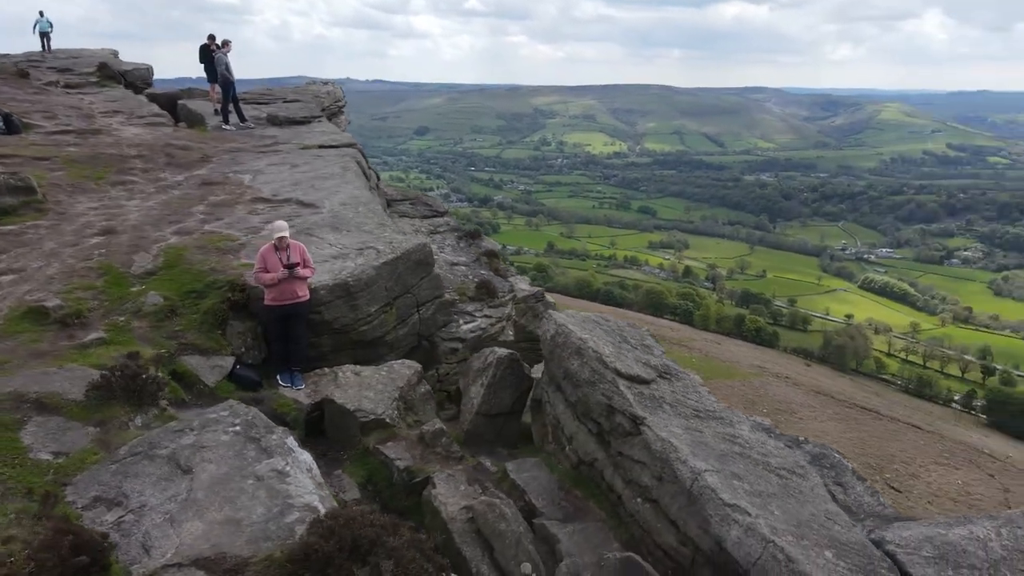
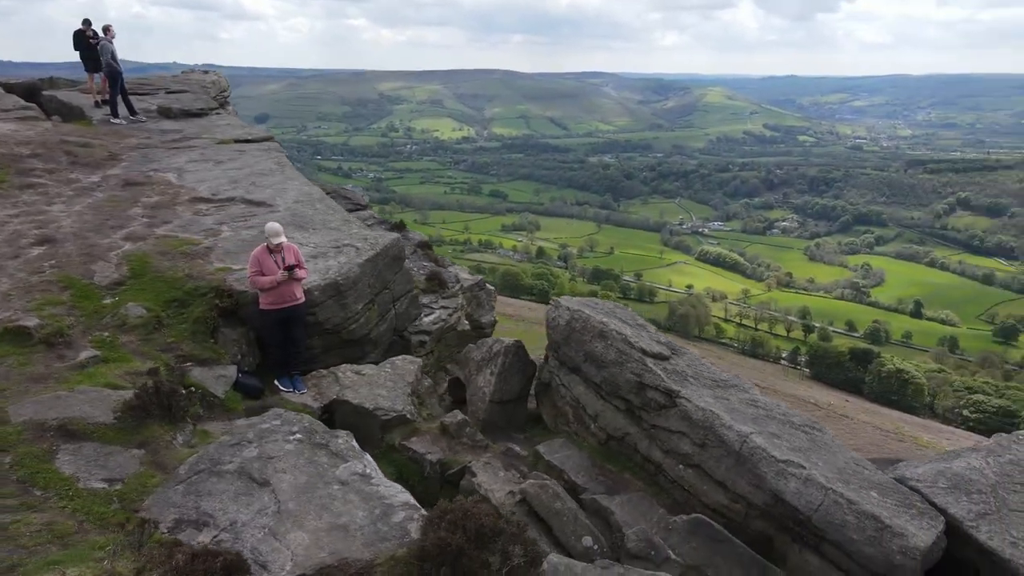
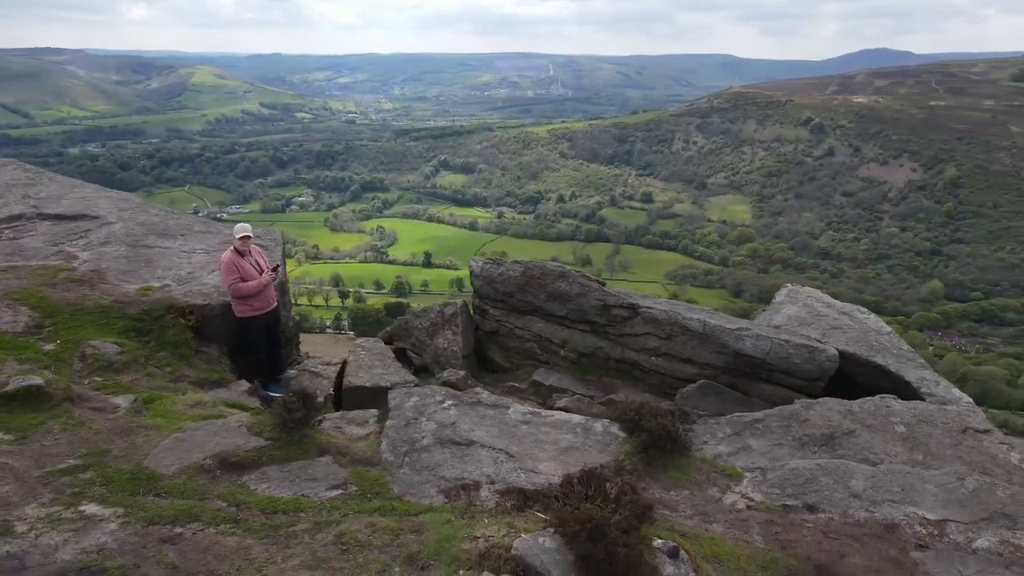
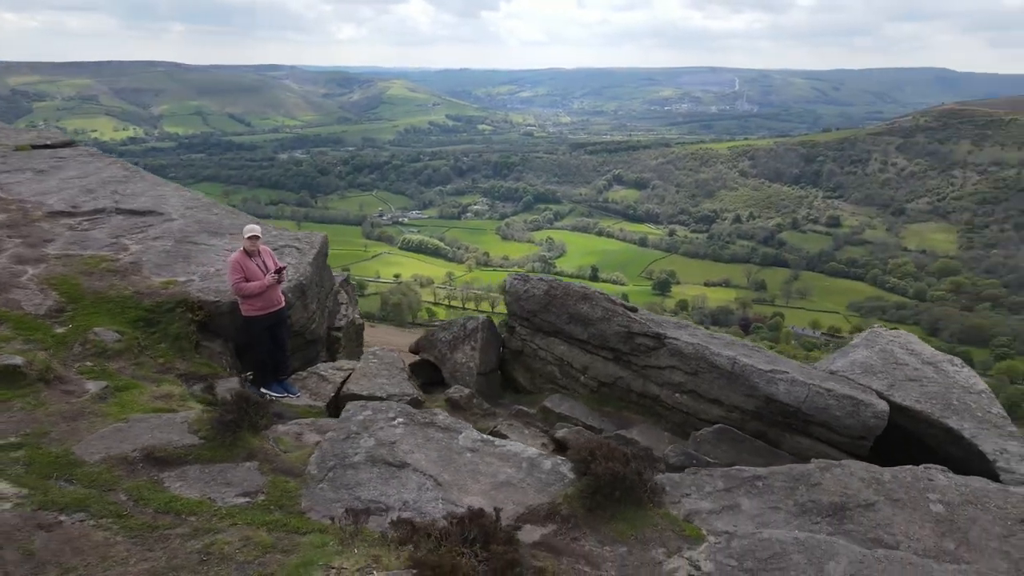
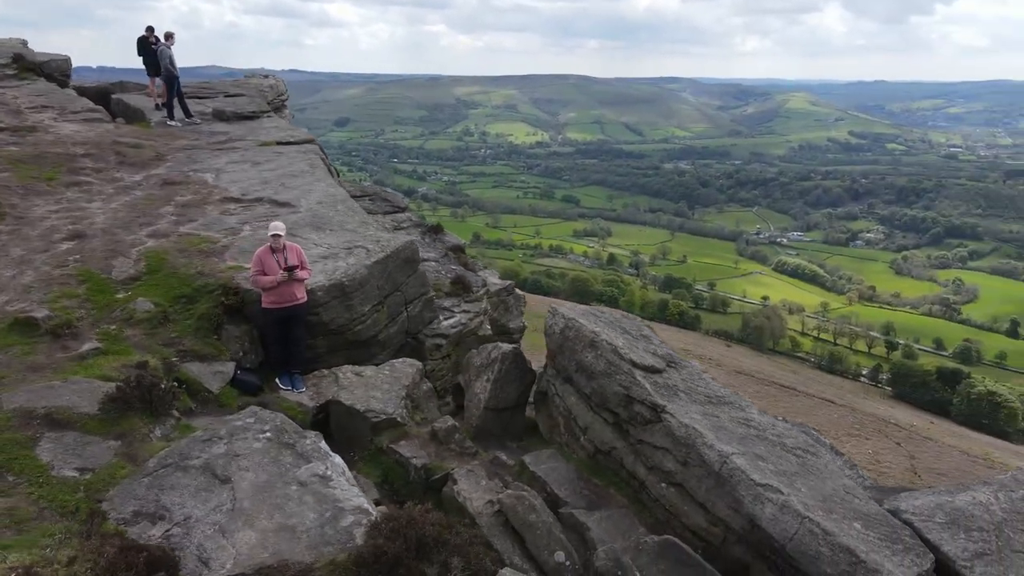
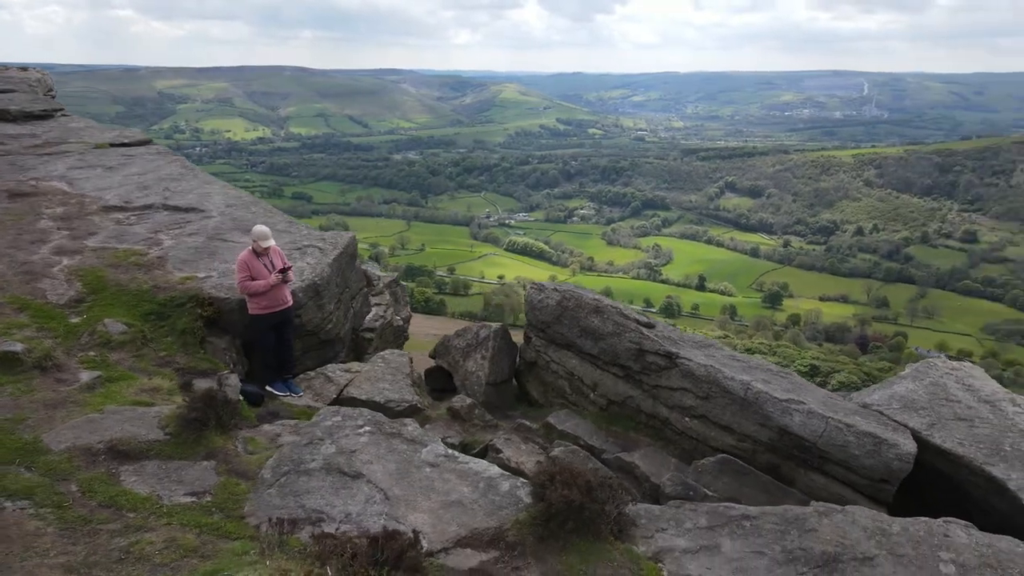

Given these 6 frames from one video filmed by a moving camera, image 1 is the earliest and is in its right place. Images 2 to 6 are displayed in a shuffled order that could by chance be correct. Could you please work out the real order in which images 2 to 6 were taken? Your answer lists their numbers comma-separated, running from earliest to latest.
5, 2, 6, 4, 3
